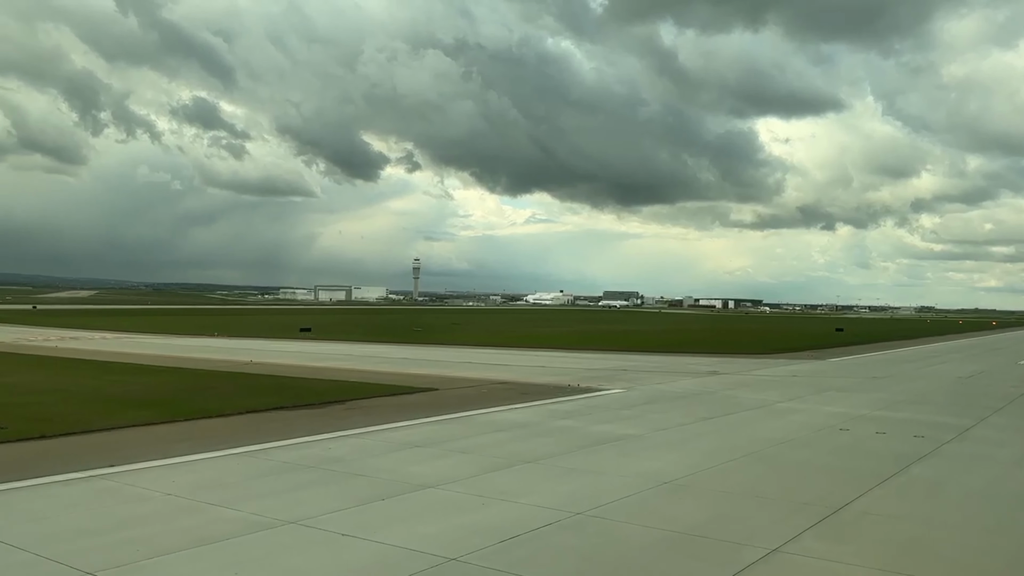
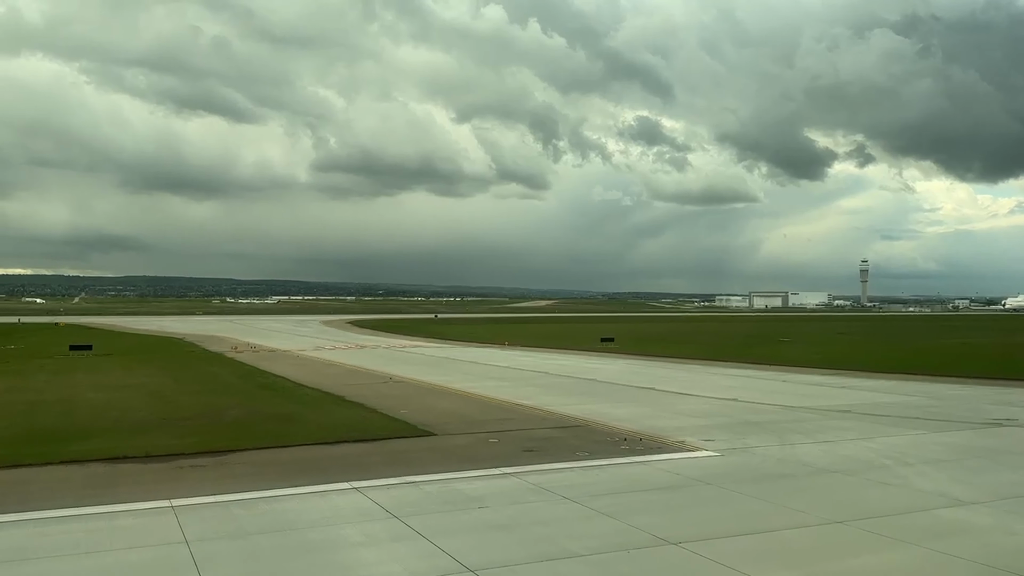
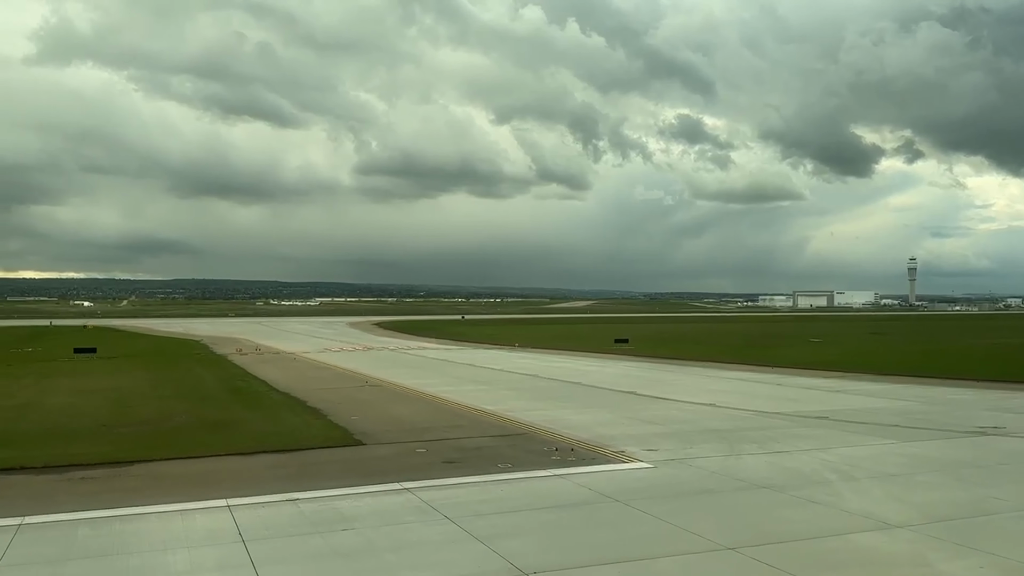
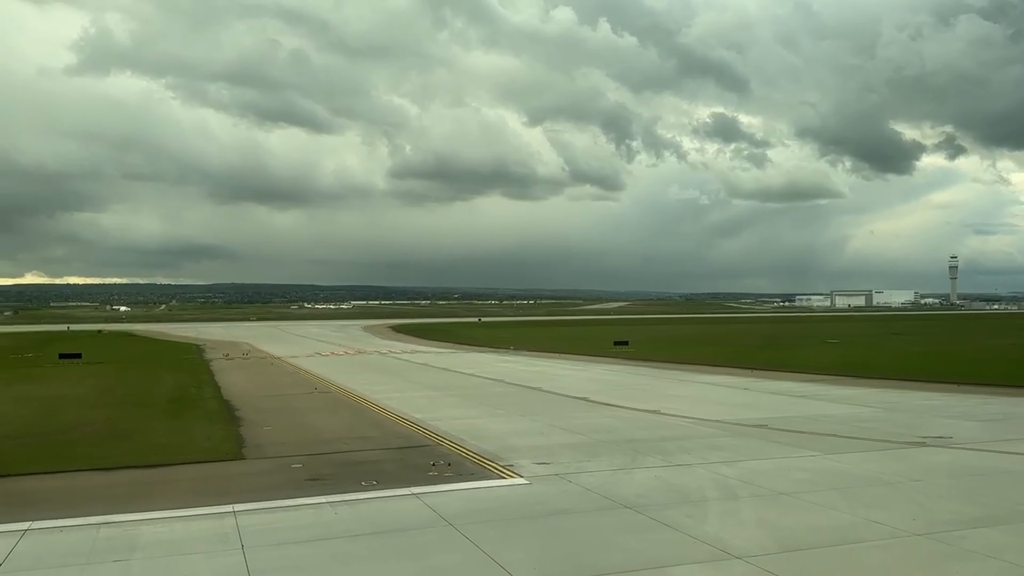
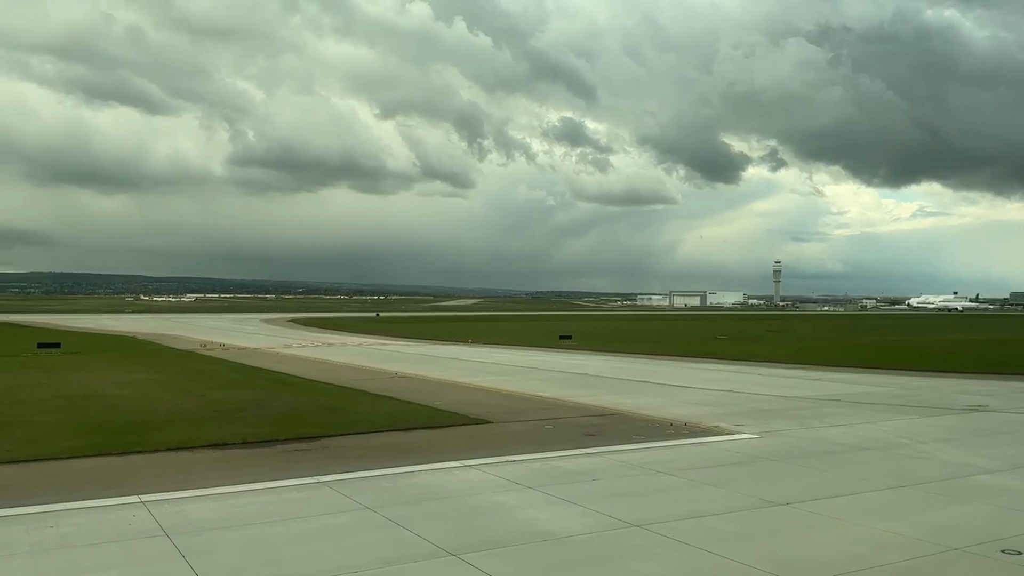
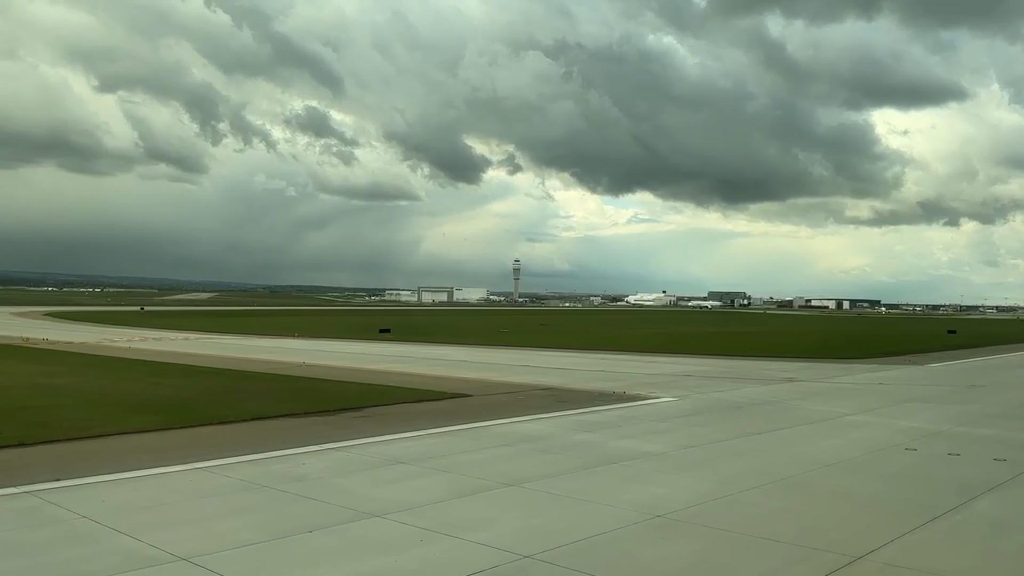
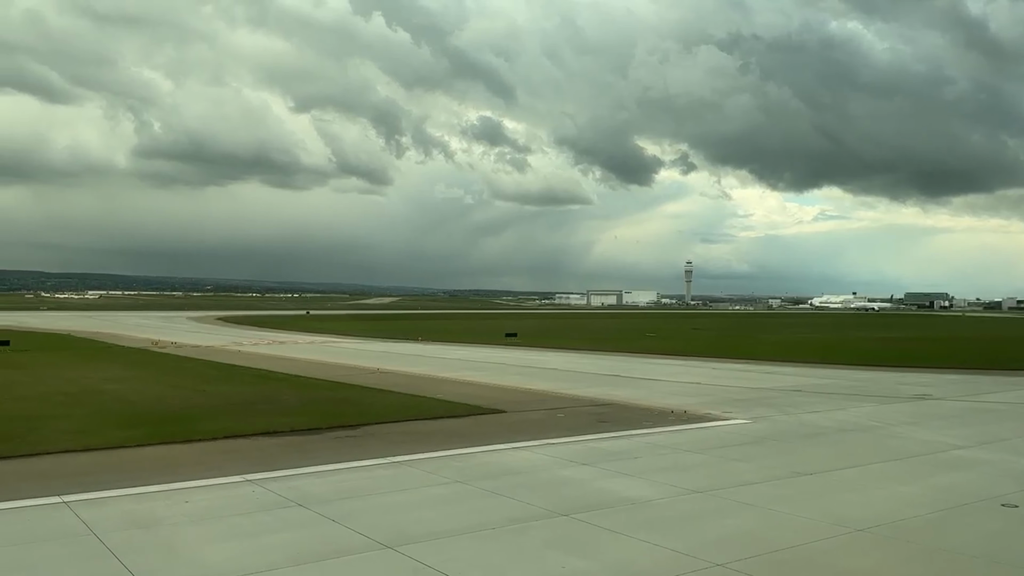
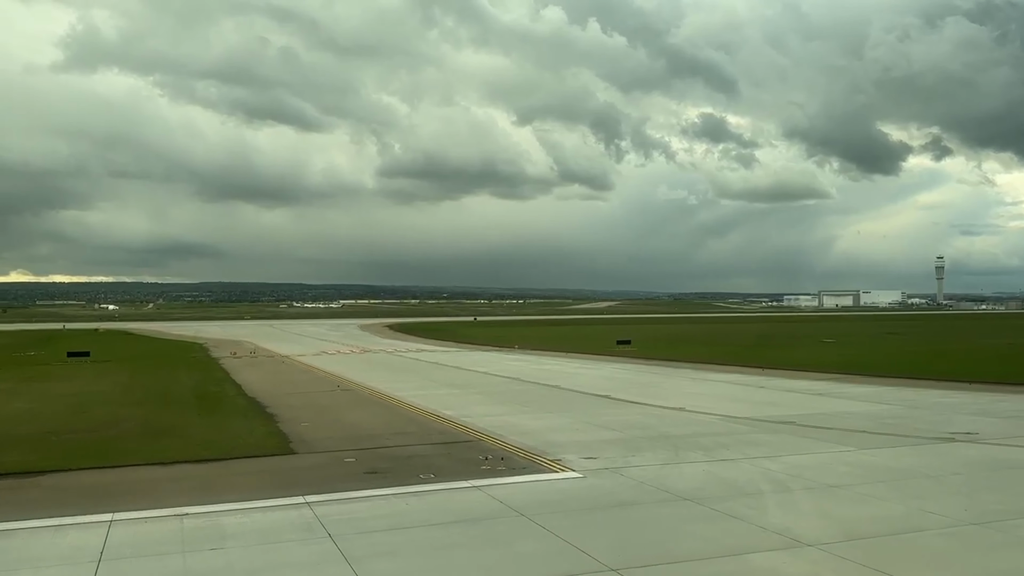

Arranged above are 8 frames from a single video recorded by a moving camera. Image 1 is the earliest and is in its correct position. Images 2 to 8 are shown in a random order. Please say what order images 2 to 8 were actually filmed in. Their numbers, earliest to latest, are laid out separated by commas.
6, 7, 5, 2, 3, 8, 4
